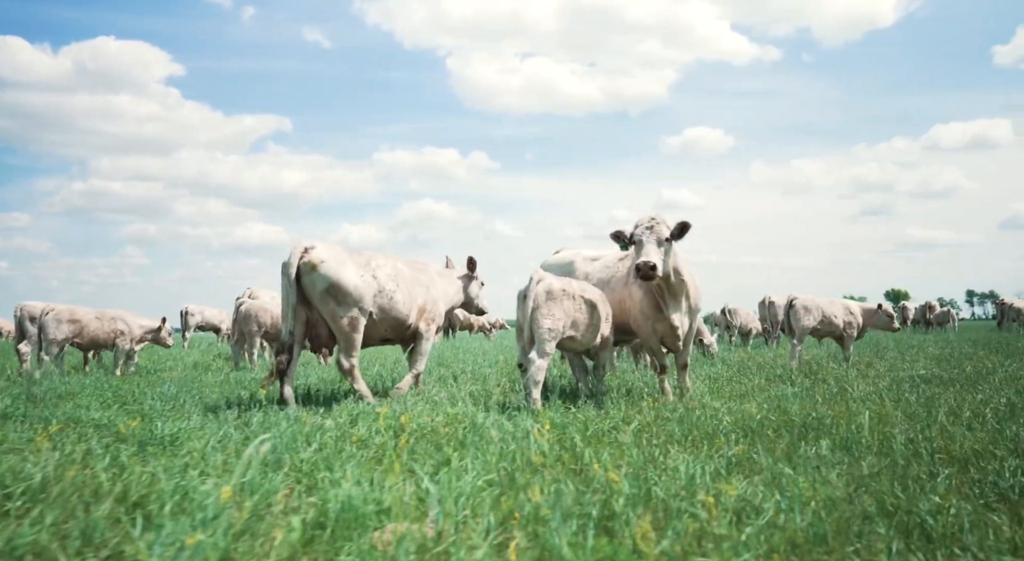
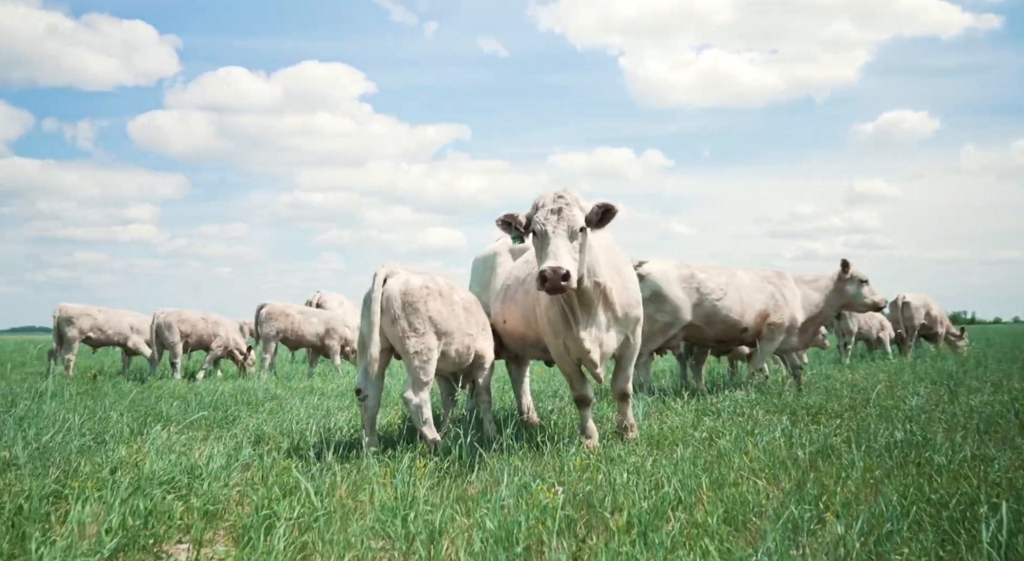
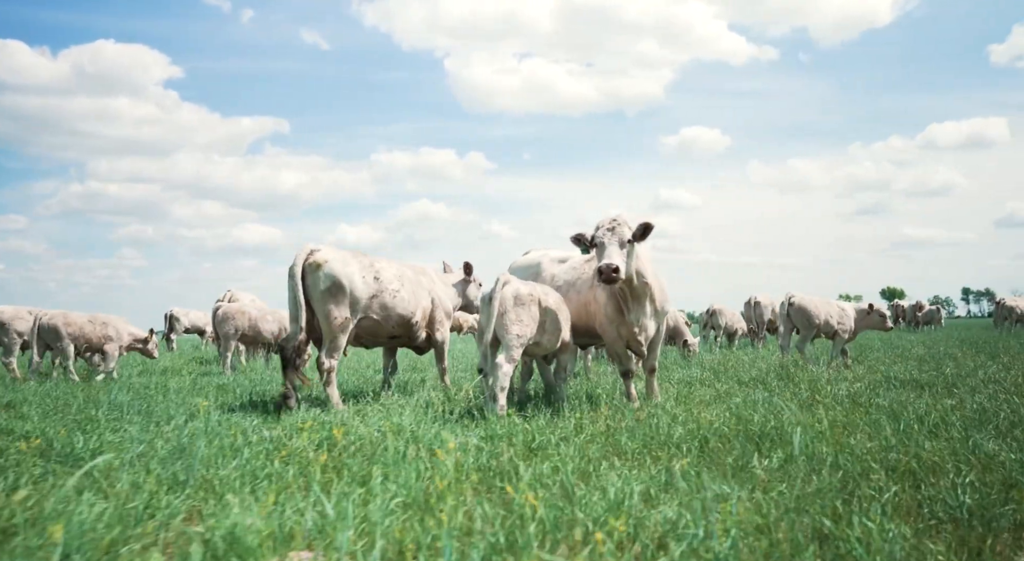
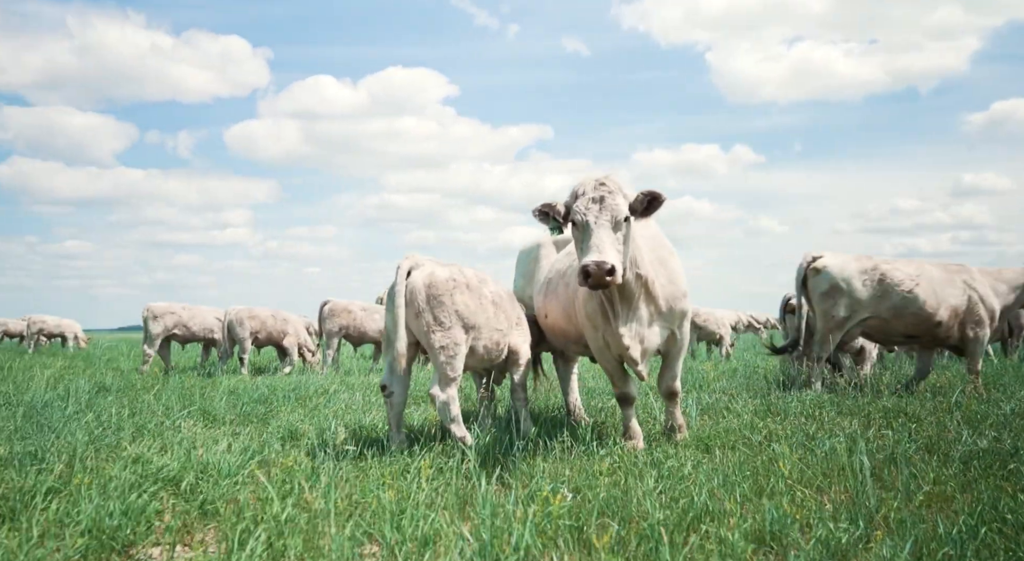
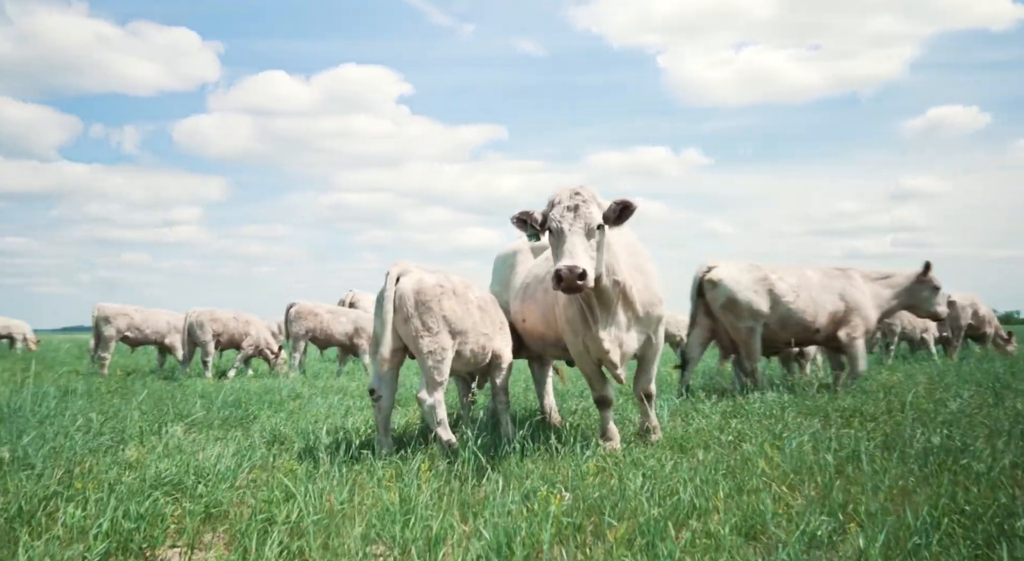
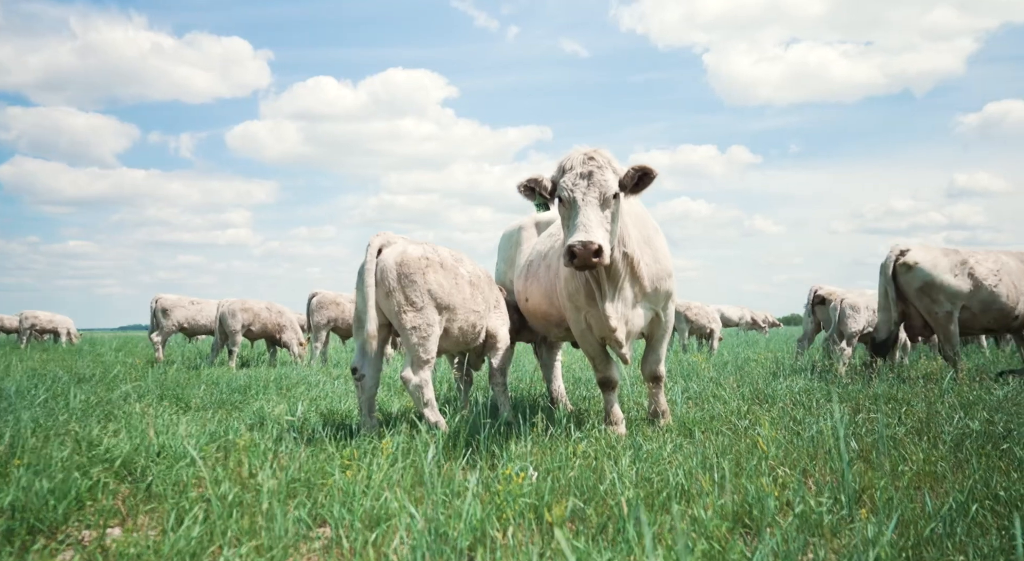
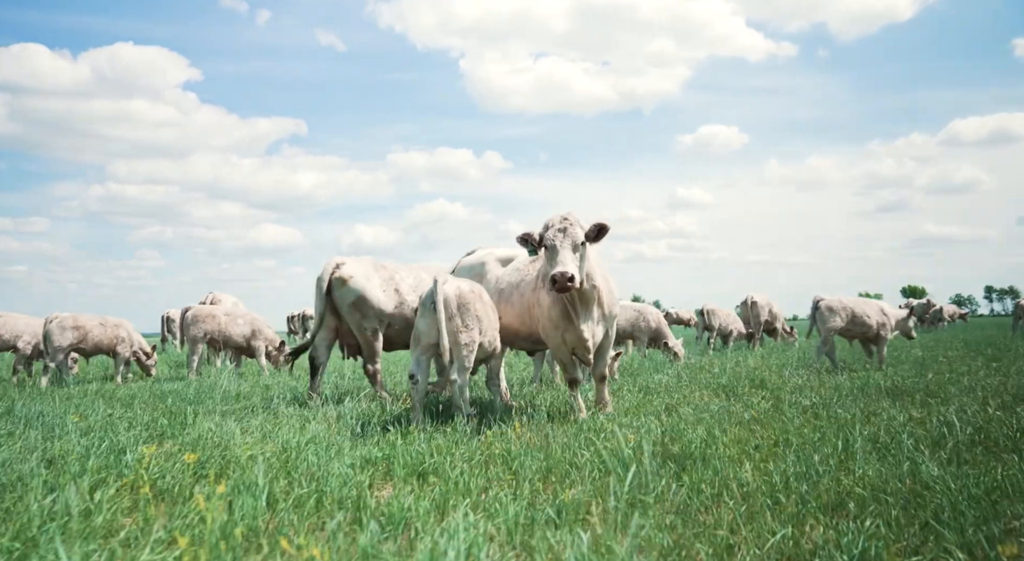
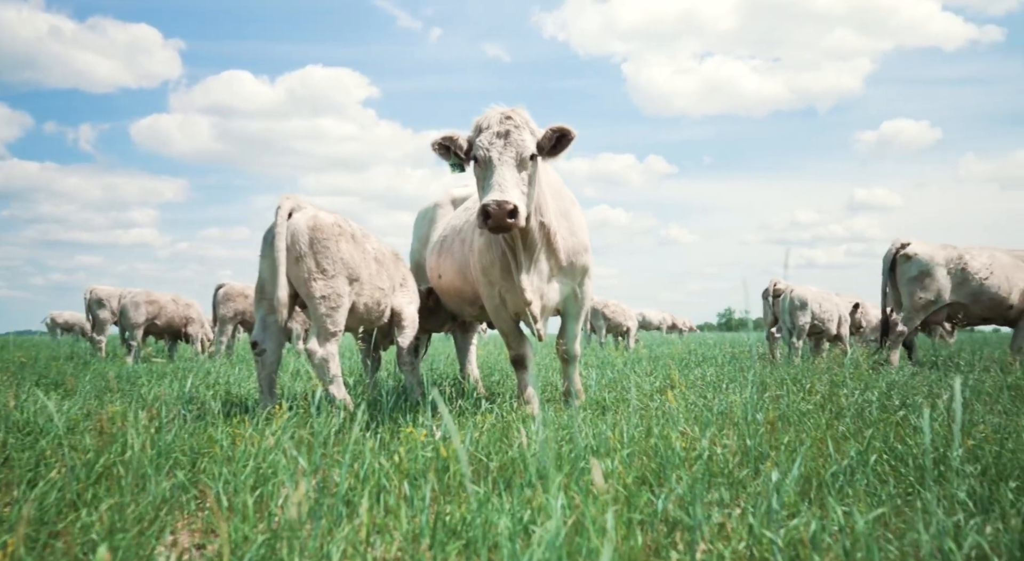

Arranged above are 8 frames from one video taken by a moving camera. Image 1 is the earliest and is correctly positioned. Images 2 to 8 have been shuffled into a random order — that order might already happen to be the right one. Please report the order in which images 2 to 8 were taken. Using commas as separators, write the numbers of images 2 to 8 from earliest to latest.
3, 7, 2, 5, 4, 6, 8
